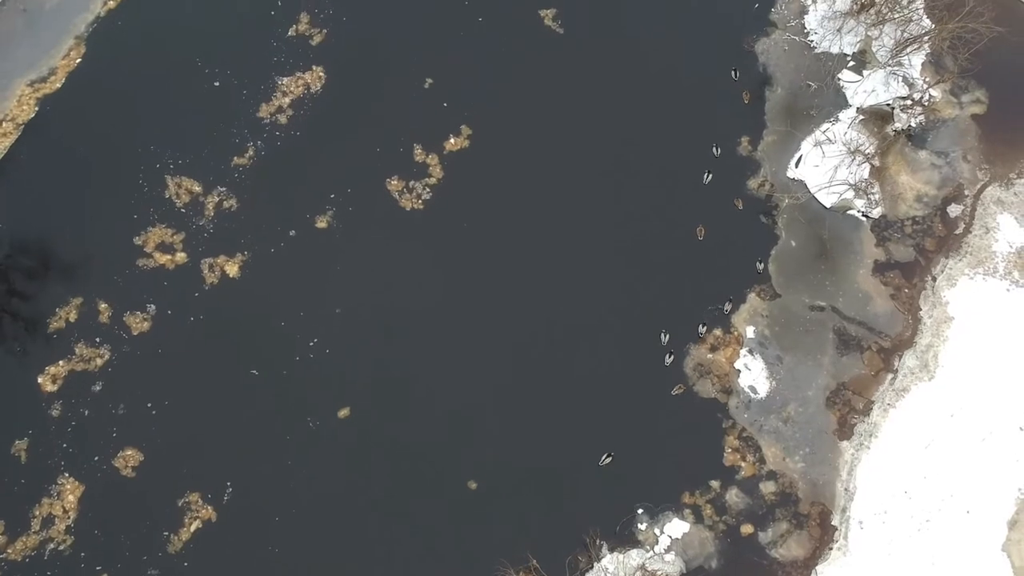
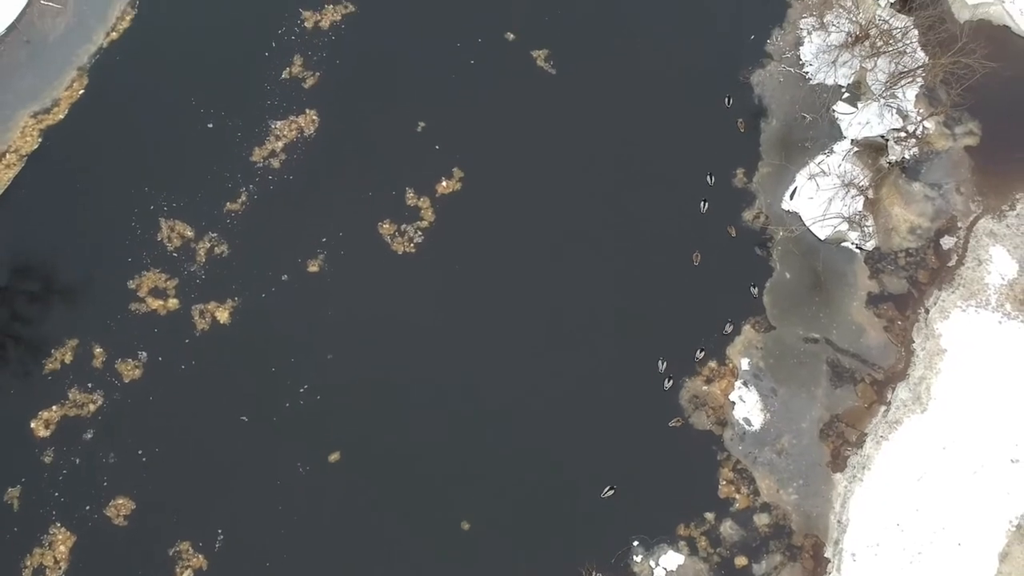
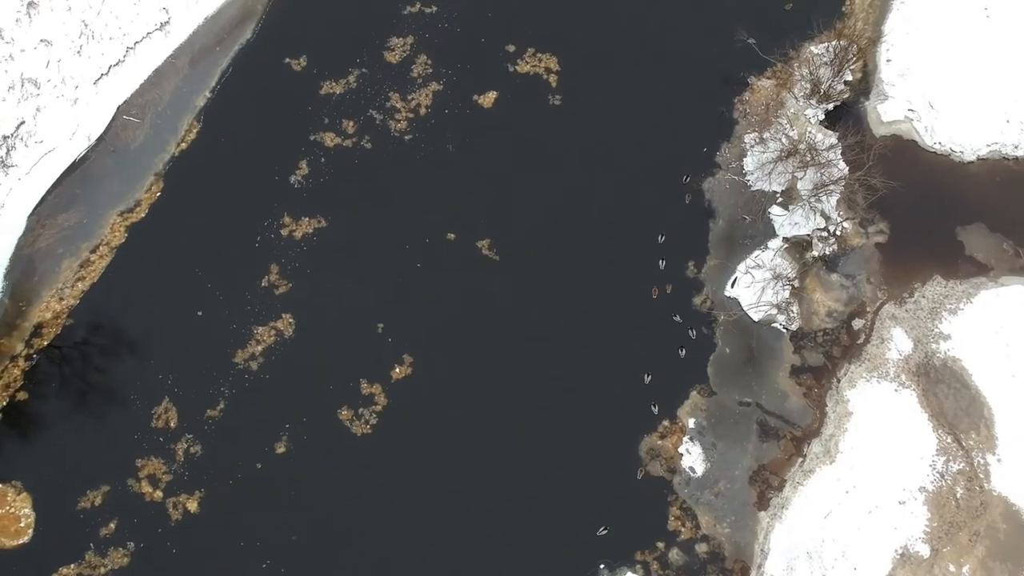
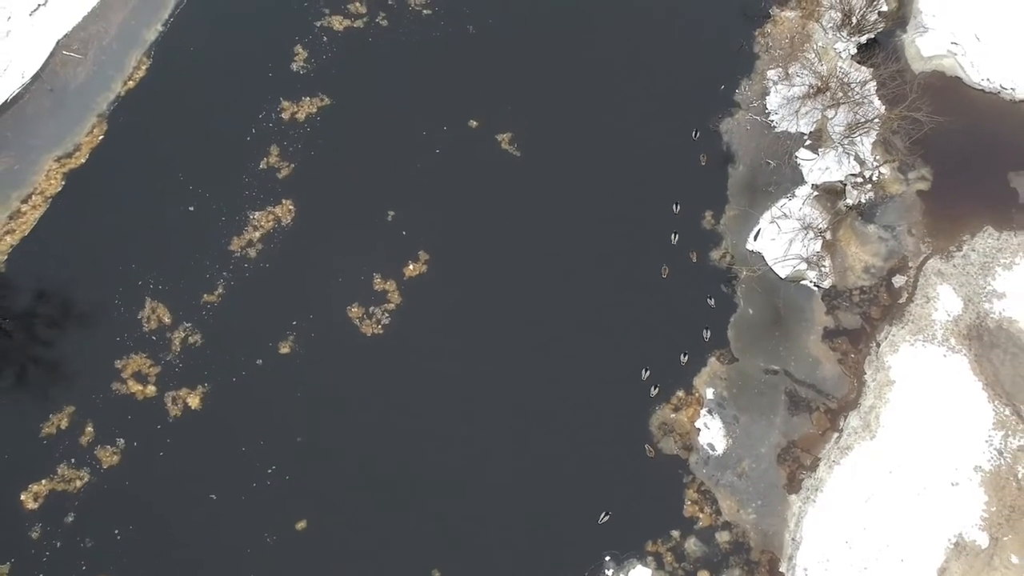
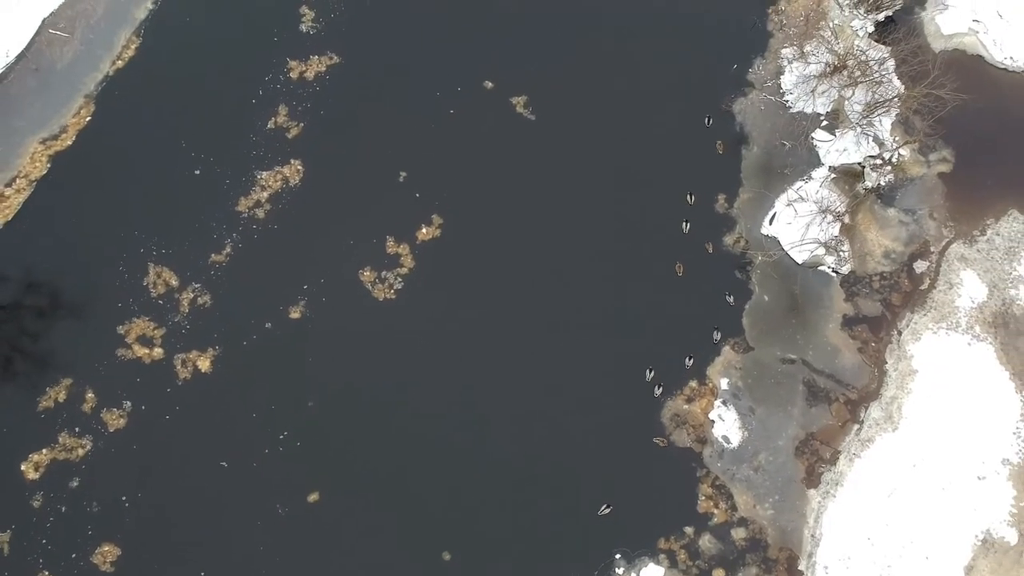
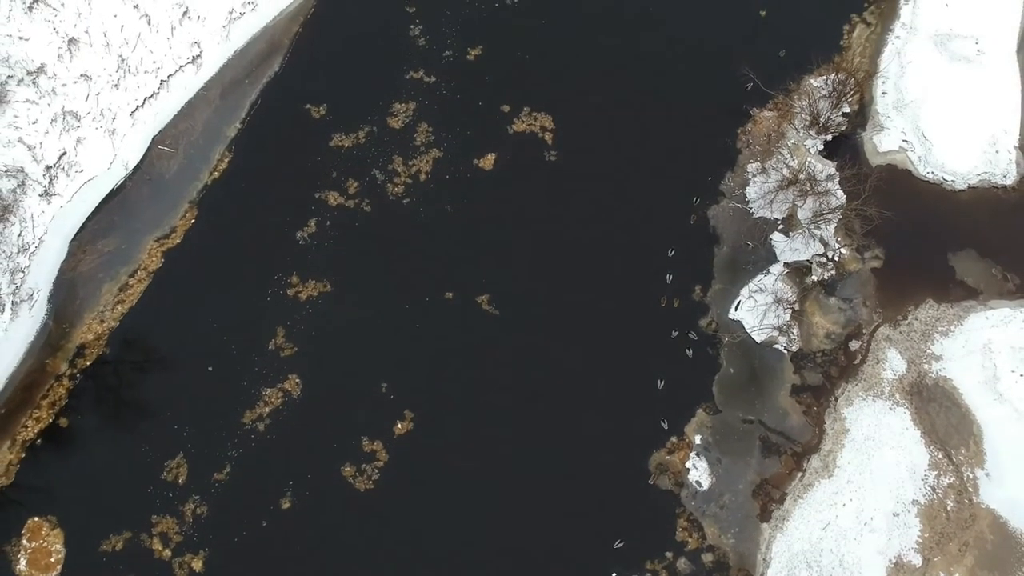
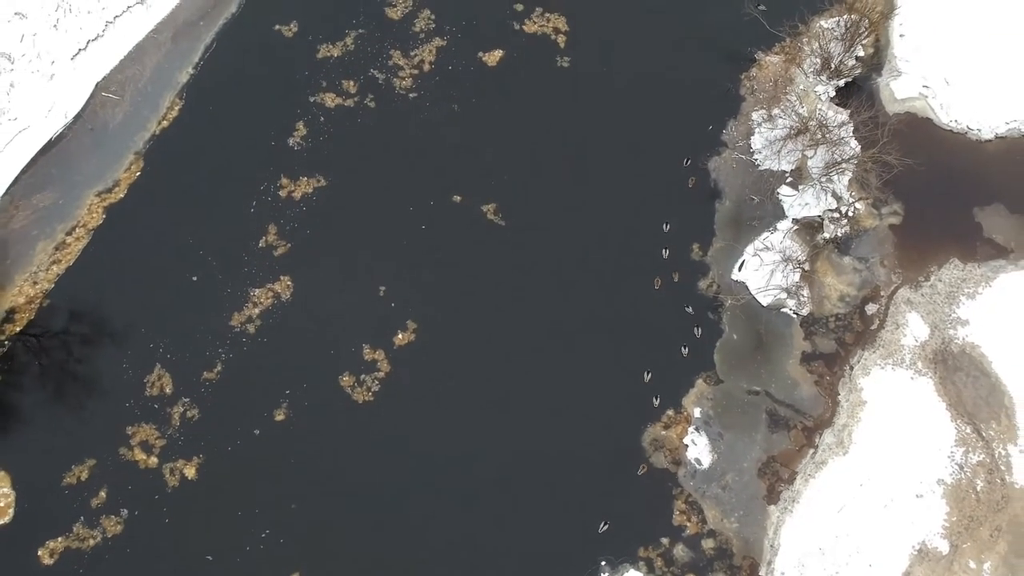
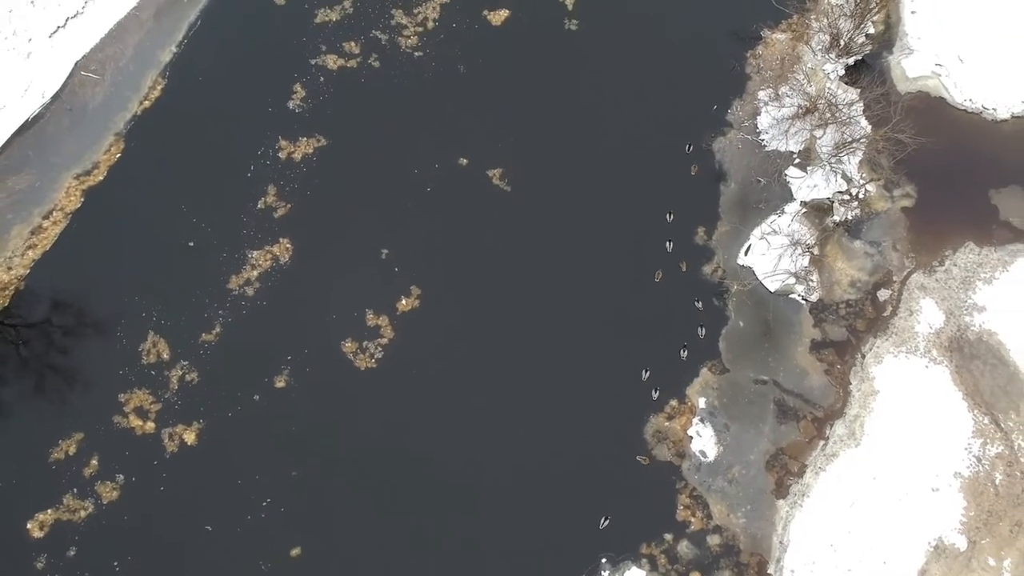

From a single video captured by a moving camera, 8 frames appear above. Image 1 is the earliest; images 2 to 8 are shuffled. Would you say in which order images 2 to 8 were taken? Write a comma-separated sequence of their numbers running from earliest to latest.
2, 5, 4, 8, 7, 3, 6
